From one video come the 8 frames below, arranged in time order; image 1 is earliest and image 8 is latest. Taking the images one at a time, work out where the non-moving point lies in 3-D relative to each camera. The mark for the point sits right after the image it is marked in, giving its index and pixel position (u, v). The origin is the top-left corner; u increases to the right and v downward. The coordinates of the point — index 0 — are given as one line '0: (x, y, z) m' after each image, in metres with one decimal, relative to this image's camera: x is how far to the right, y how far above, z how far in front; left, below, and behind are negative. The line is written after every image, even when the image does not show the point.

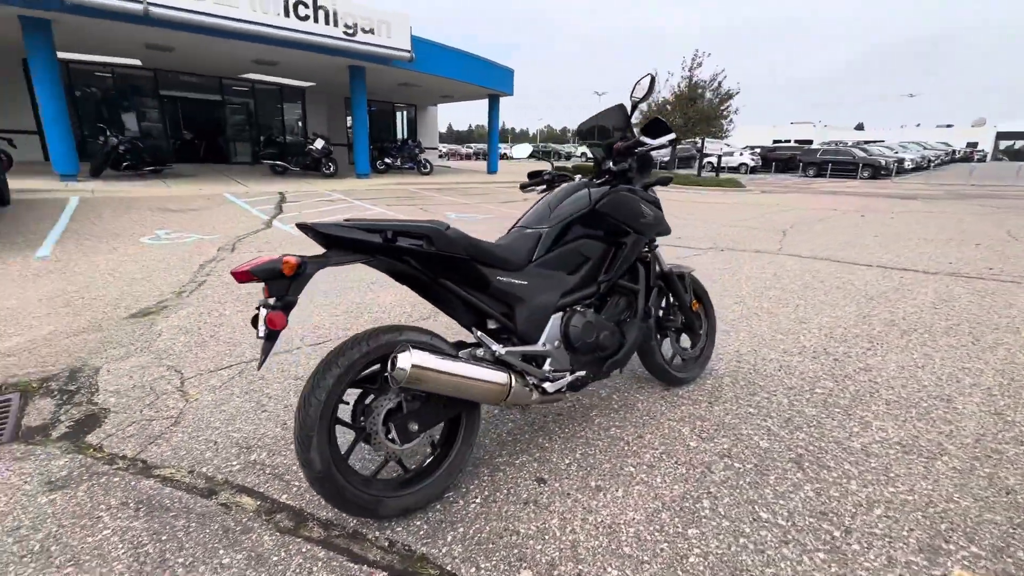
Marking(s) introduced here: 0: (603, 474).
0: (+0.4, -0.9, +2.2) m
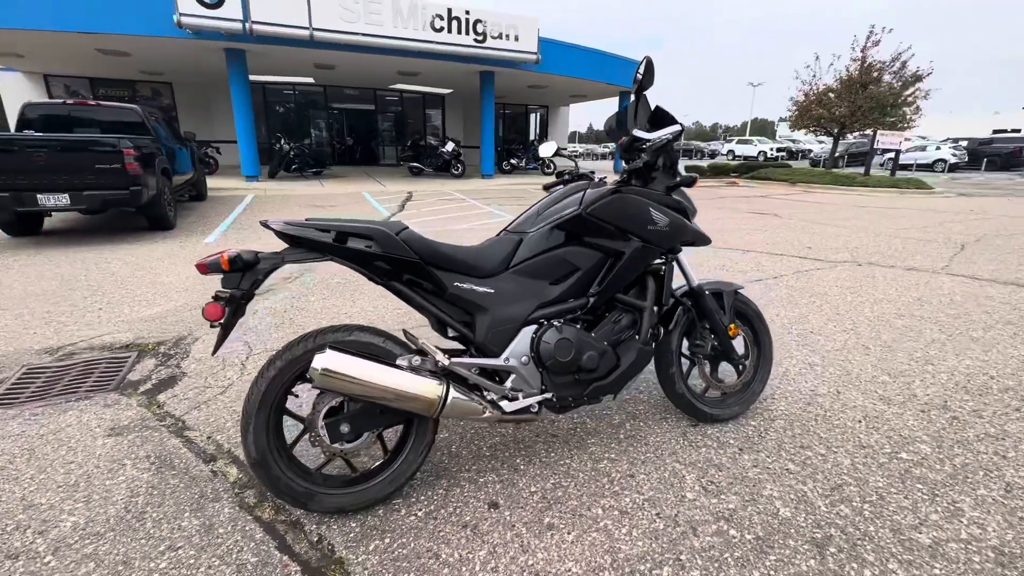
0: (+0.2, -1.0, +2.0) m
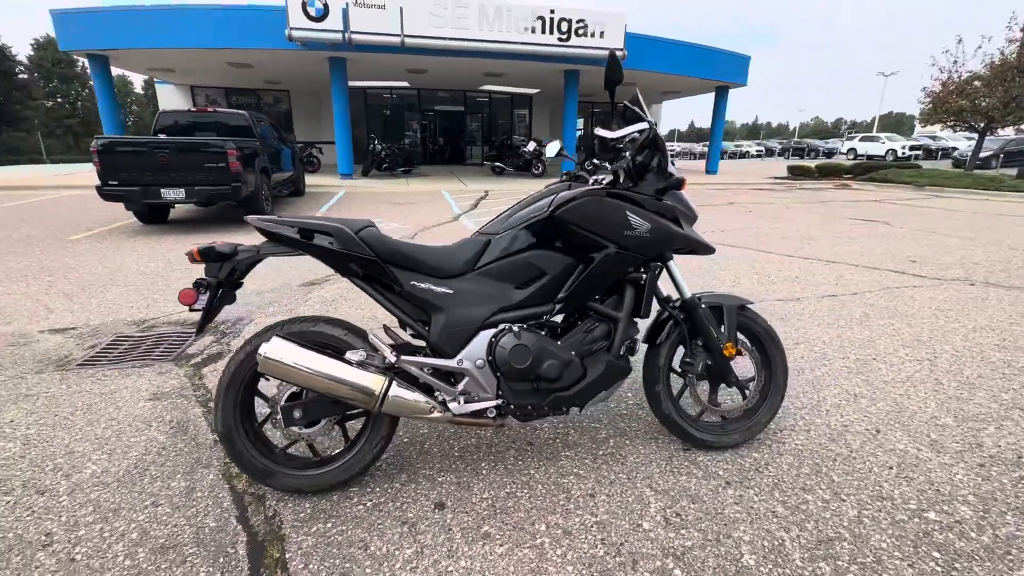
0: (0.0, -1.0, +1.9) m
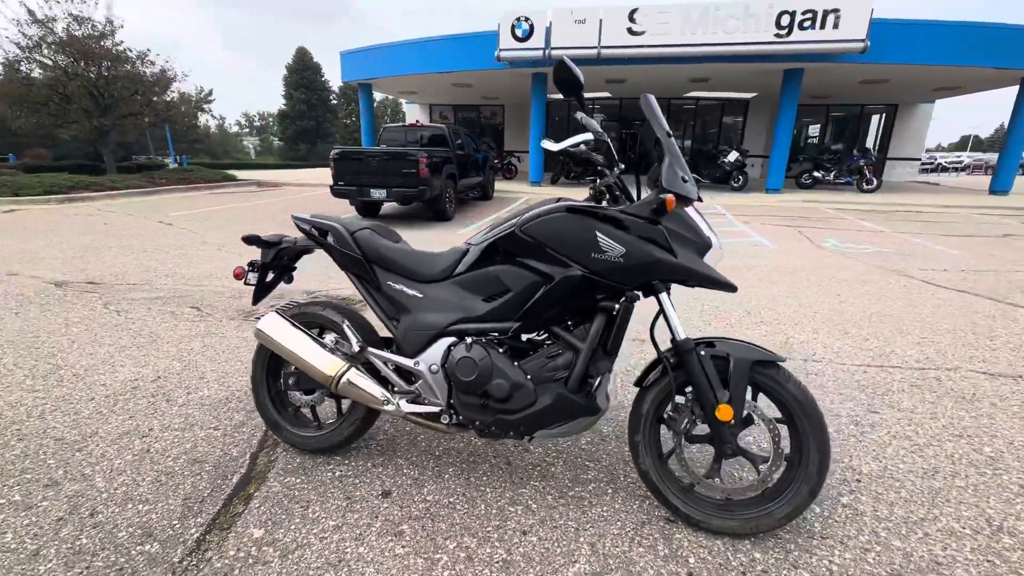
0: (-0.4, -1.0, +1.9) m
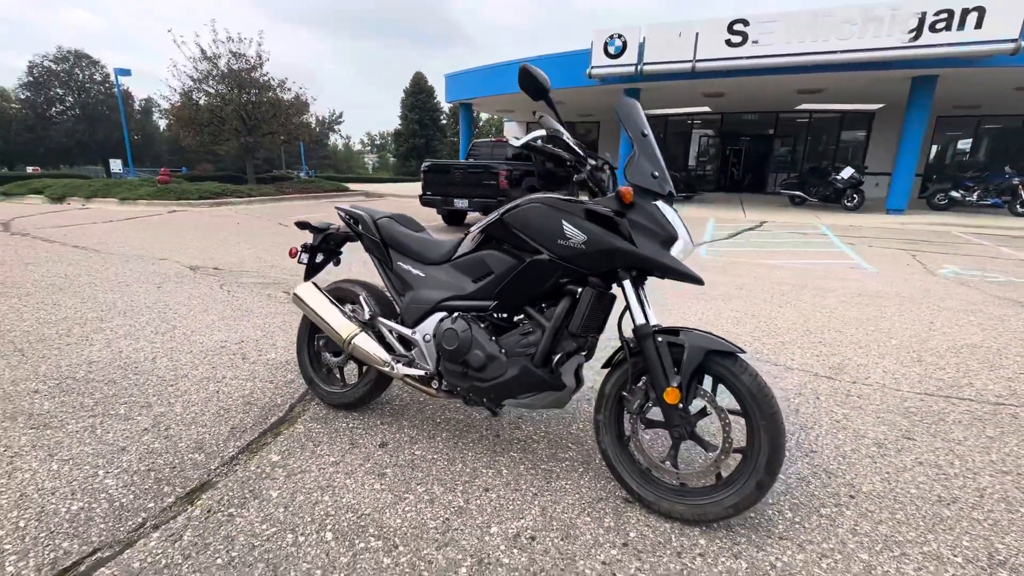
0: (-0.5, -0.9, +2.2) m
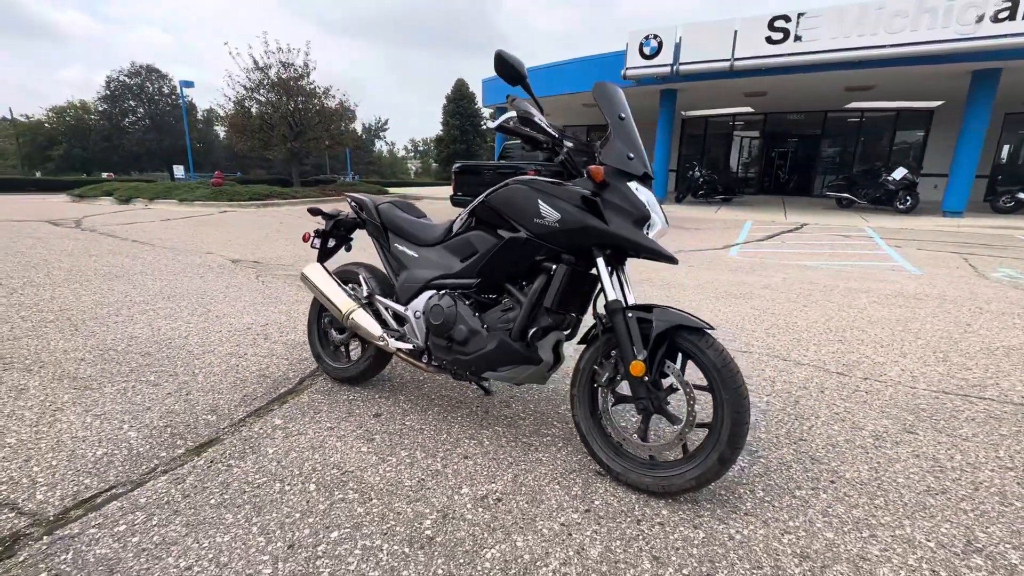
0: (-0.6, -0.8, +2.4) m
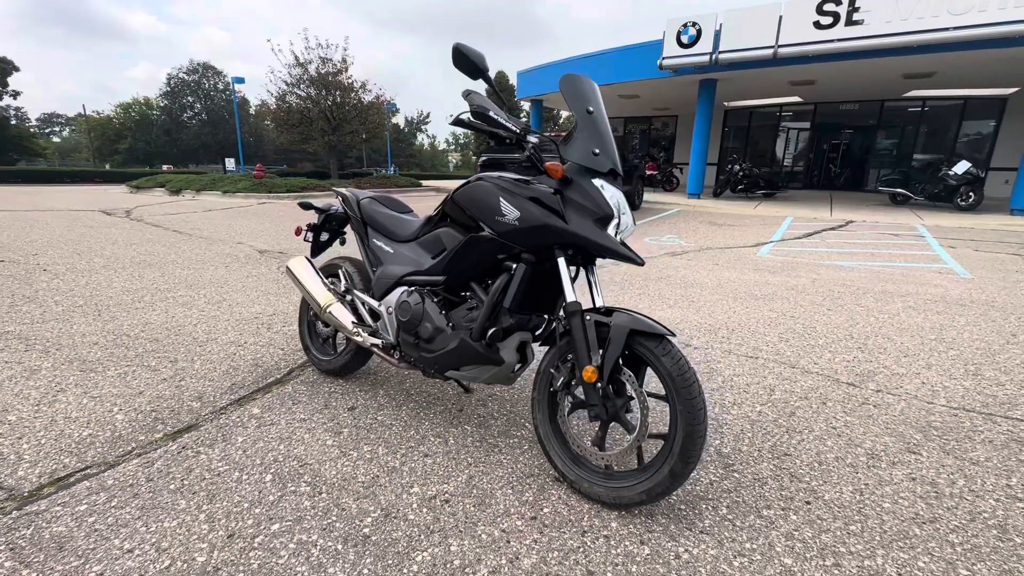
0: (-0.8, -0.8, +2.4) m
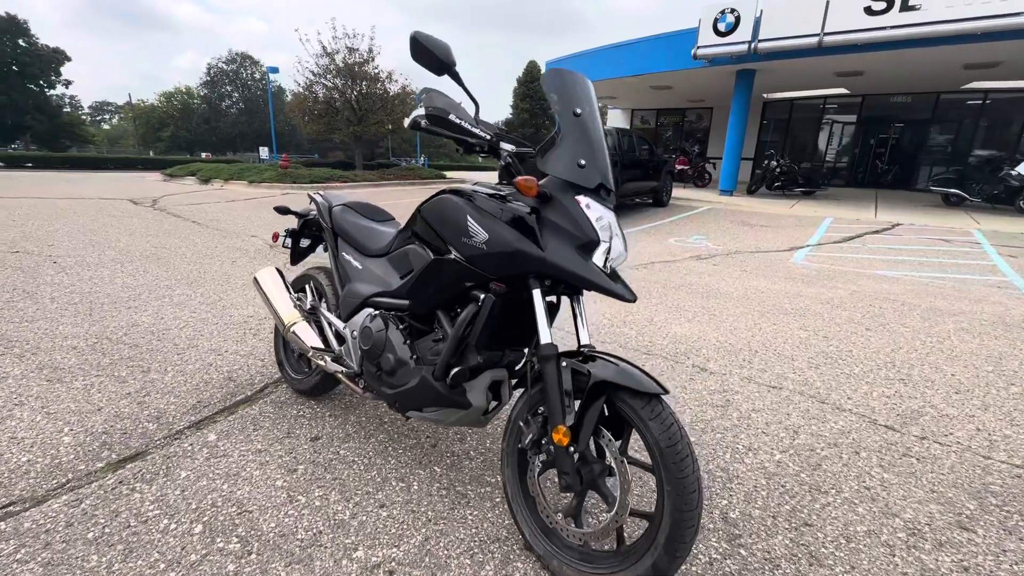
0: (-0.9, -0.9, +2.2) m
